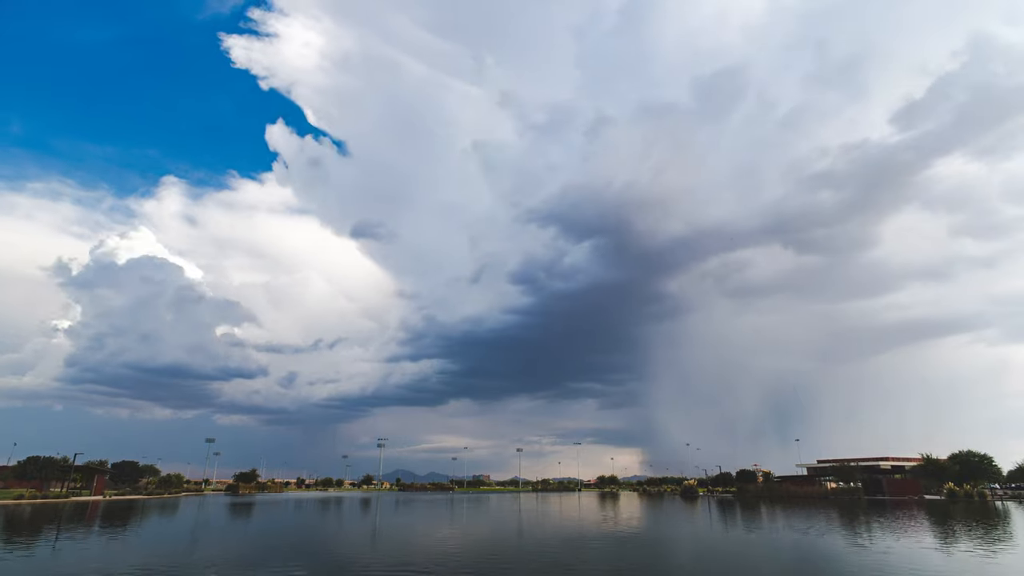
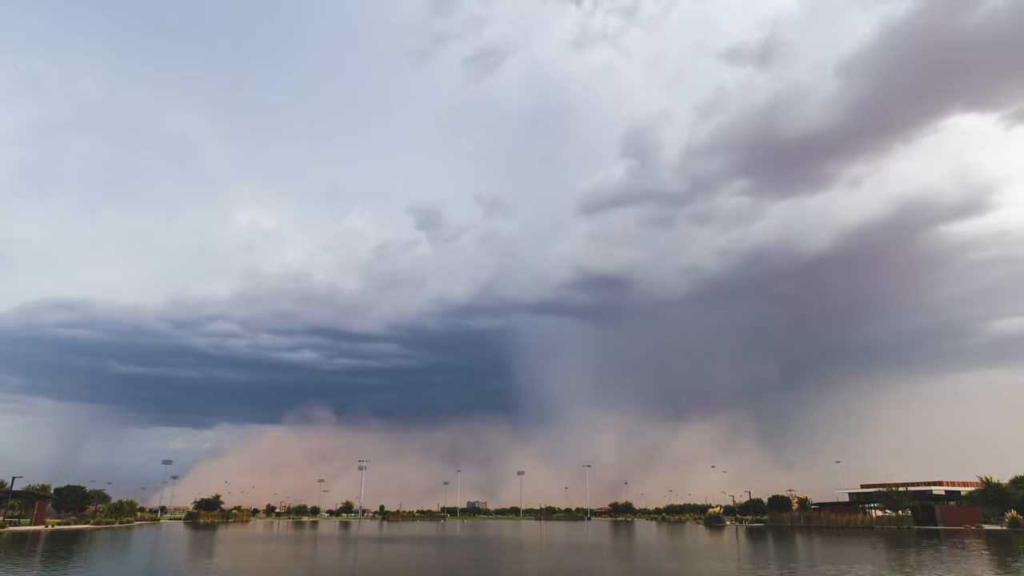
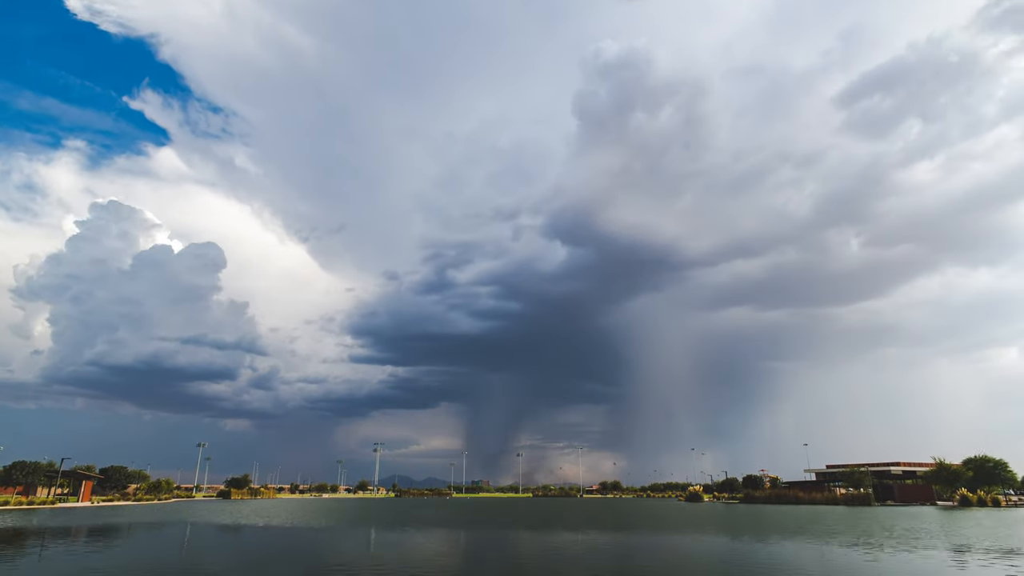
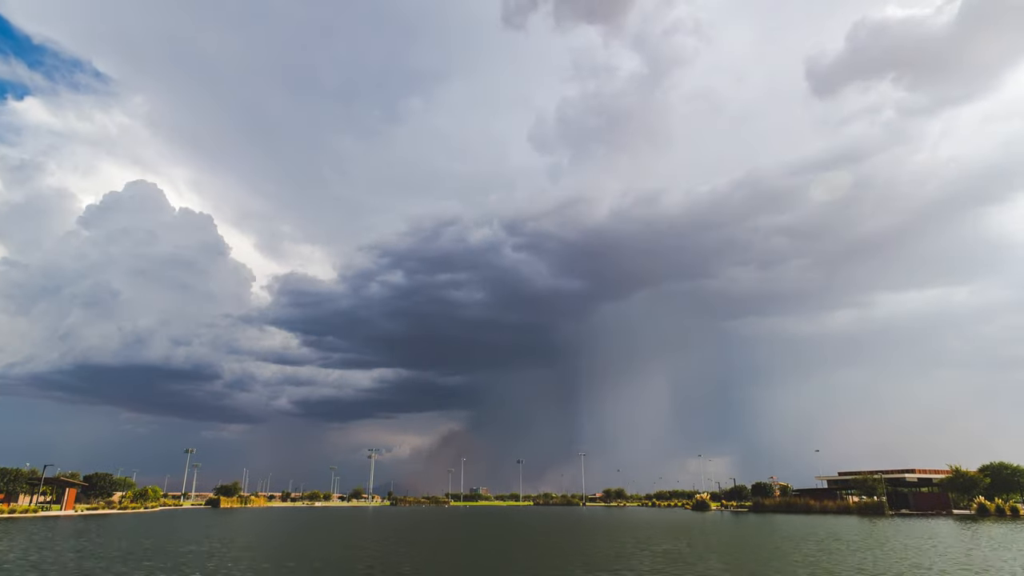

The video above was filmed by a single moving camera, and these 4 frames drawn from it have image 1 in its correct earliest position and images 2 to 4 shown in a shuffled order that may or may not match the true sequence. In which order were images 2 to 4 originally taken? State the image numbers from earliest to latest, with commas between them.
3, 4, 2
